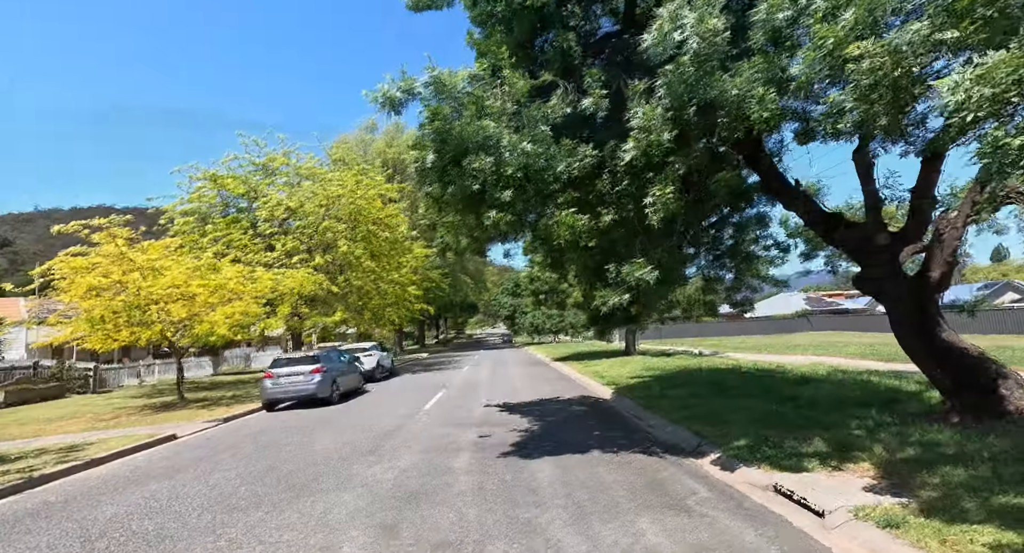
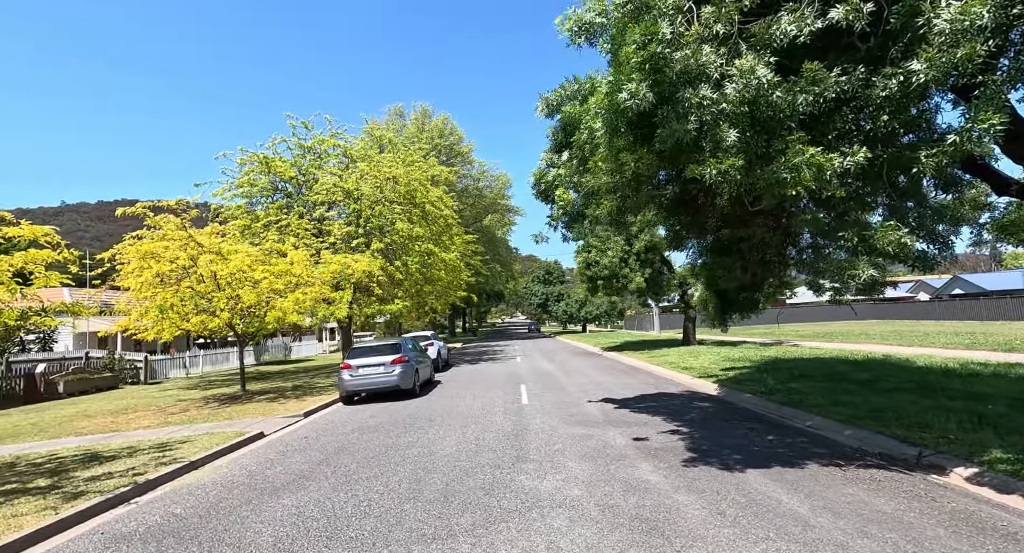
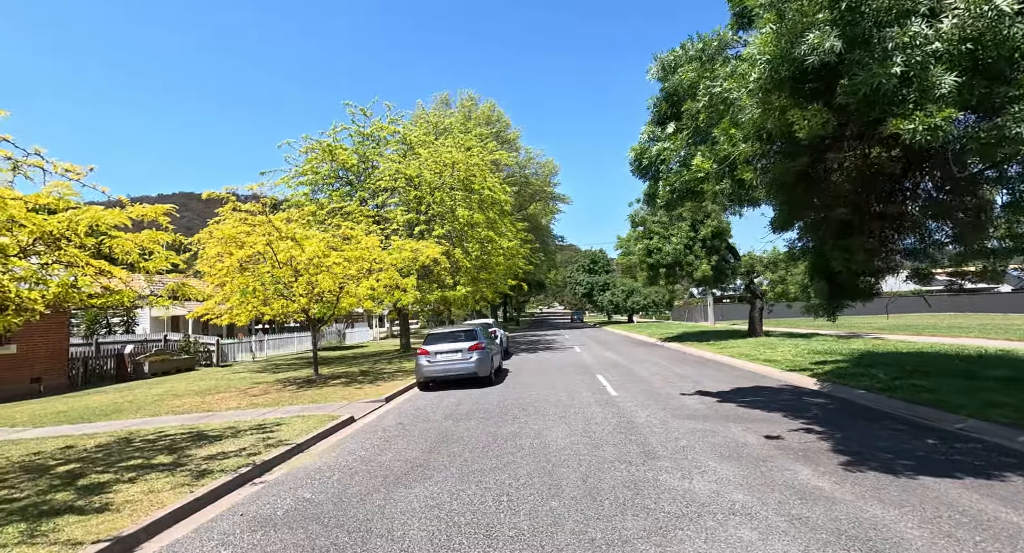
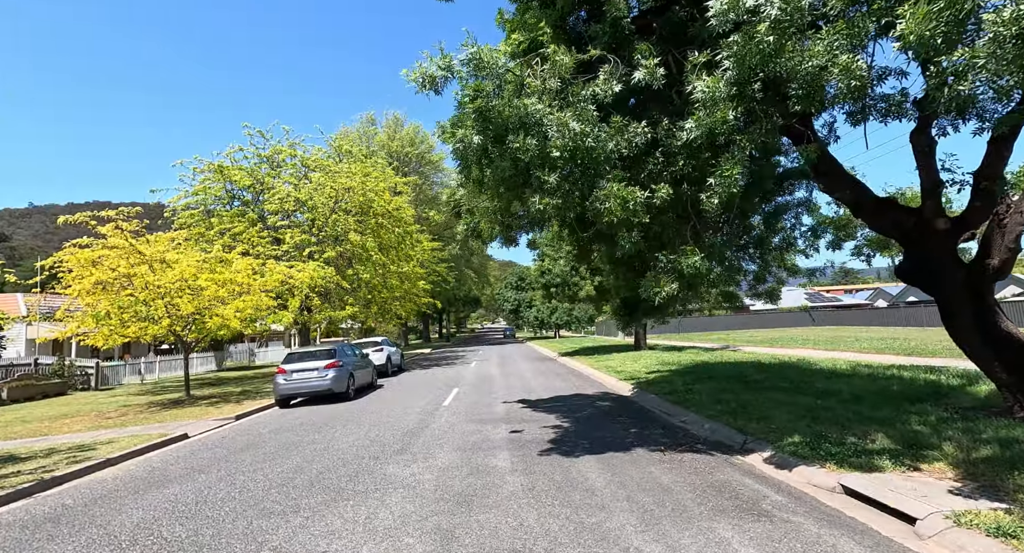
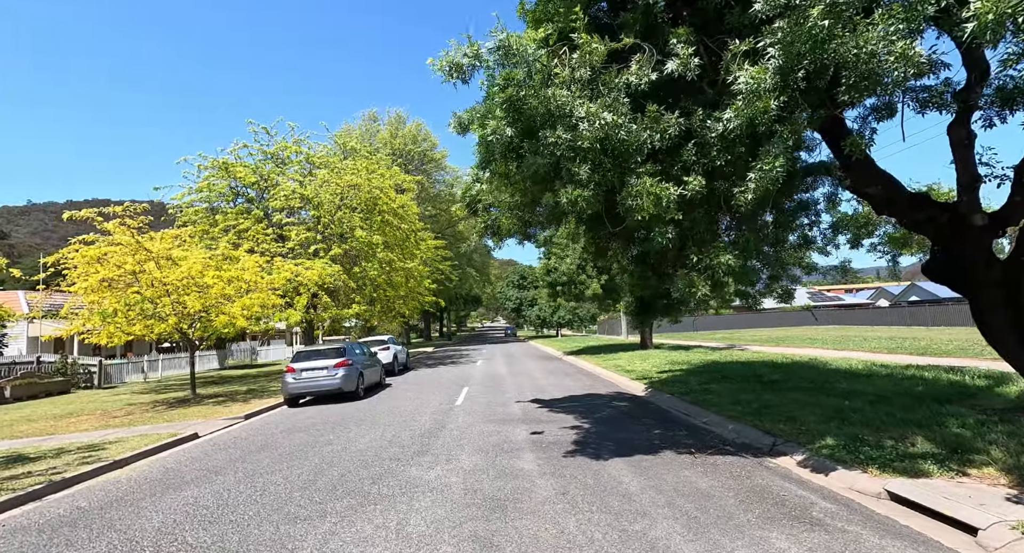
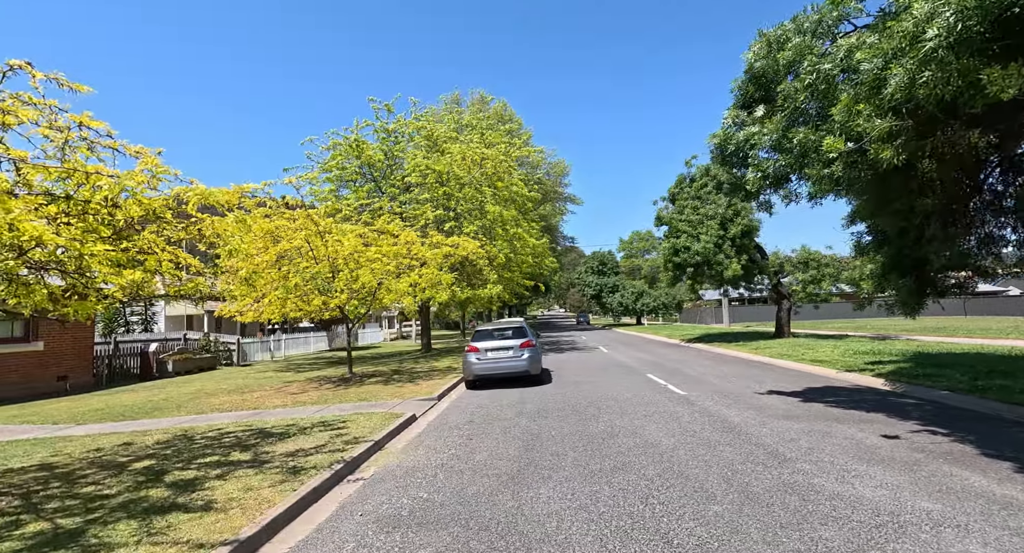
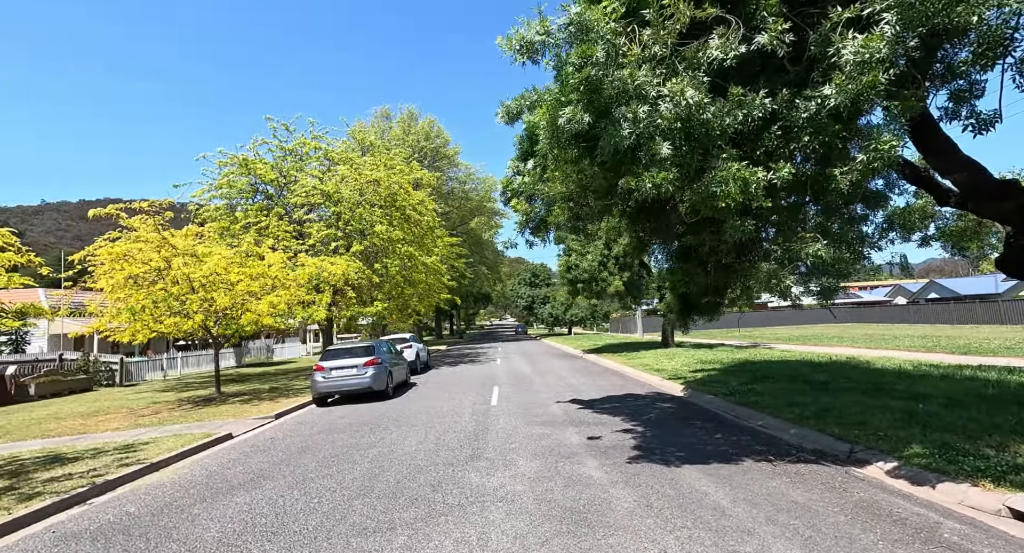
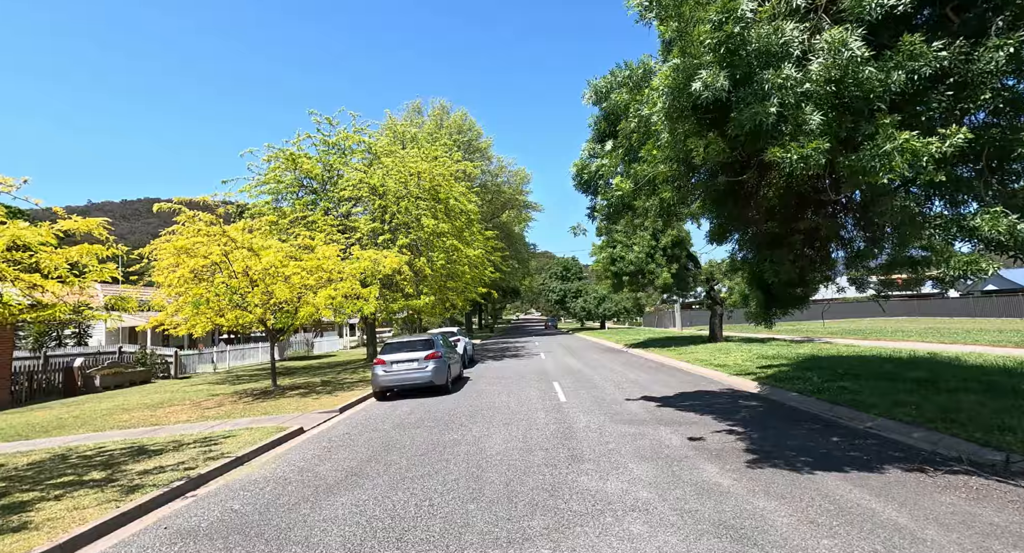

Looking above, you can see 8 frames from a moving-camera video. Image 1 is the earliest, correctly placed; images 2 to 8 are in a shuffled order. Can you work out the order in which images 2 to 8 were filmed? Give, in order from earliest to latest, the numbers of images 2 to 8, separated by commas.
4, 5, 7, 2, 8, 3, 6
